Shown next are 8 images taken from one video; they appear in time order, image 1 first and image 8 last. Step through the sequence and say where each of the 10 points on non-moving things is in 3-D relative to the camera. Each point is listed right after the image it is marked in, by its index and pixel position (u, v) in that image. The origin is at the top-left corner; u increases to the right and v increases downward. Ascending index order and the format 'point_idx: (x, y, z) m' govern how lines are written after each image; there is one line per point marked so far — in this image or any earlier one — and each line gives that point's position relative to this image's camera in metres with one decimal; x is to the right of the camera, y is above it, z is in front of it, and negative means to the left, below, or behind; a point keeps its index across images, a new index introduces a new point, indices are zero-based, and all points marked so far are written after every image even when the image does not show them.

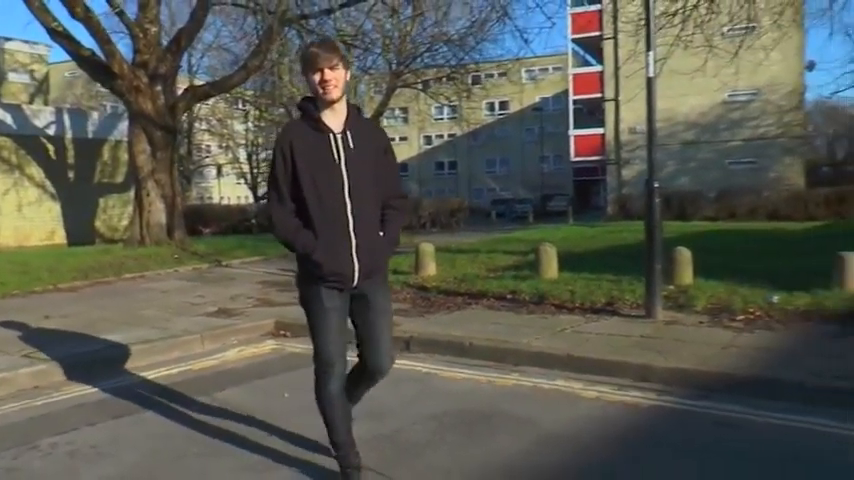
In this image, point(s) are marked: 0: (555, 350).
0: (+1.1, -1.0, +7.6) m
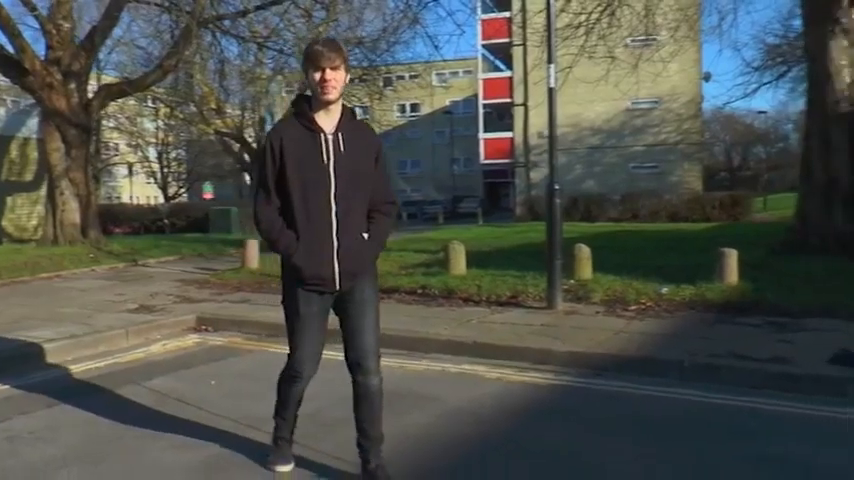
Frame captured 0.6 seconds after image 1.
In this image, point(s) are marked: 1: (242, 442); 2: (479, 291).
0: (+0.3, -0.9, +8.3) m
1: (-1.2, -1.3, +5.6) m
2: (+0.6, -0.6, +10.9) m
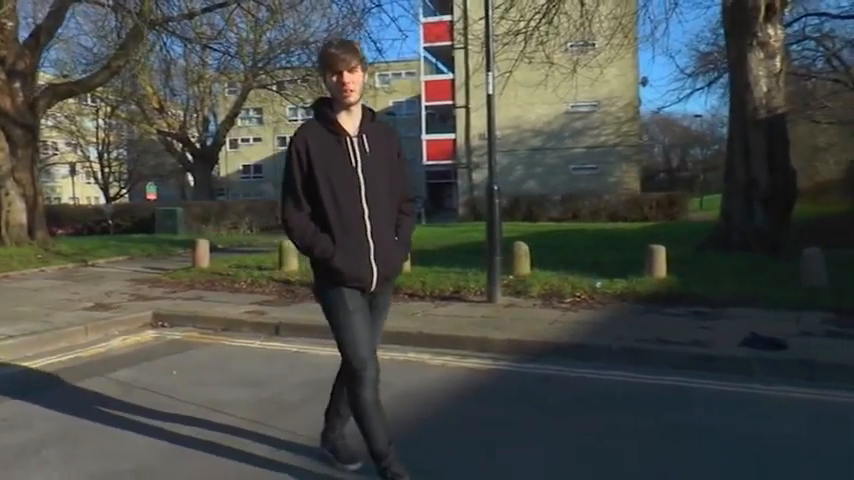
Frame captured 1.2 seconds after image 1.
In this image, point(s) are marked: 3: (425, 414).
0: (-0.2, -0.9, +8.9) m
1: (-1.5, -1.3, +6.1) m
2: (-0.1, -0.6, +11.5) m
3: (0.0, -1.2, +6.2) m
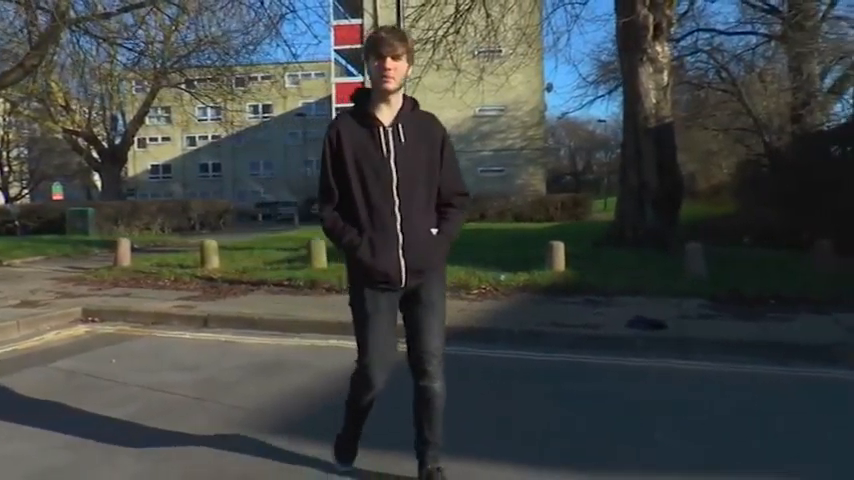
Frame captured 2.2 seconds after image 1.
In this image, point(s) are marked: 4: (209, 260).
0: (-1.1, -0.9, +9.7) m
1: (-2.1, -1.2, +6.8) m
2: (-1.2, -0.6, +12.3) m
3: (-0.6, -1.2, +7.0) m
4: (-3.6, -0.3, +14.5) m
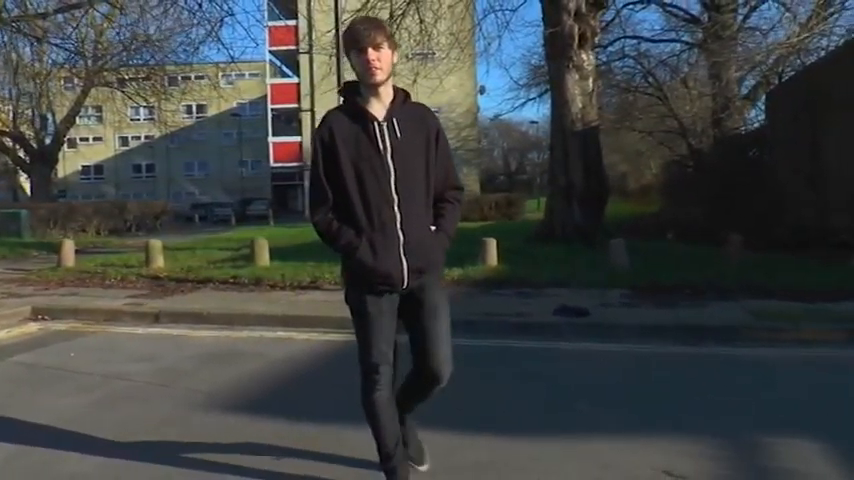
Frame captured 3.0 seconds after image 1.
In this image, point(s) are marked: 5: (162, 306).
0: (-1.8, -0.9, +10.2) m
1: (-2.6, -1.2, +7.3) m
2: (-2.1, -0.6, +12.8) m
3: (-1.1, -1.1, +7.6) m
4: (-4.6, -0.3, +14.8) m
5: (-3.4, -0.8, +11.1) m
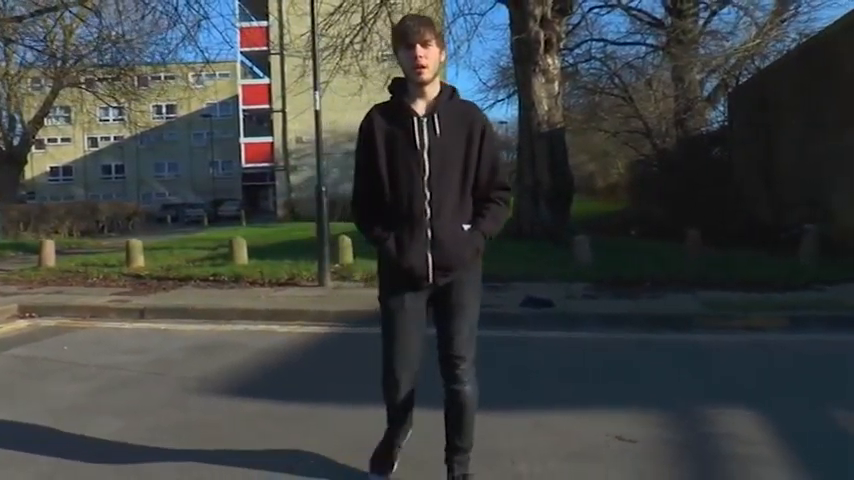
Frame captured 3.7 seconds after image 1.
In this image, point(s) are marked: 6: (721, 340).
0: (-2.1, -0.9, +10.8) m
1: (-2.8, -1.2, +7.8) m
2: (-2.5, -0.6, +13.3) m
3: (-1.3, -1.1, +8.2) m
4: (-5.1, -0.3, +15.2) m
5: (-3.7, -0.8, +11.5) m
6: (+2.9, -1.0, +8.6) m
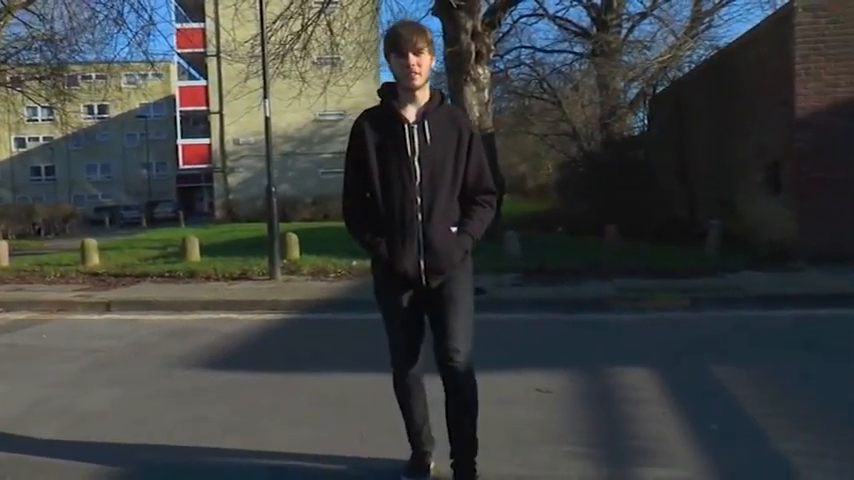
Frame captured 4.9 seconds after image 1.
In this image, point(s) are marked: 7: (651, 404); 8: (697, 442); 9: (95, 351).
0: (-2.8, -0.8, +11.7) m
1: (-3.3, -1.2, +8.7) m
2: (-3.5, -0.5, +14.3) m
3: (-1.9, -1.1, +9.2) m
4: (-6.2, -0.3, +16.0) m
5: (-4.5, -0.8, +12.4) m
6: (+2.3, -0.9, +10.0) m
7: (+1.6, -1.1, +6.1) m
8: (+1.6, -1.2, +5.3) m
9: (-3.4, -1.1, +8.9) m
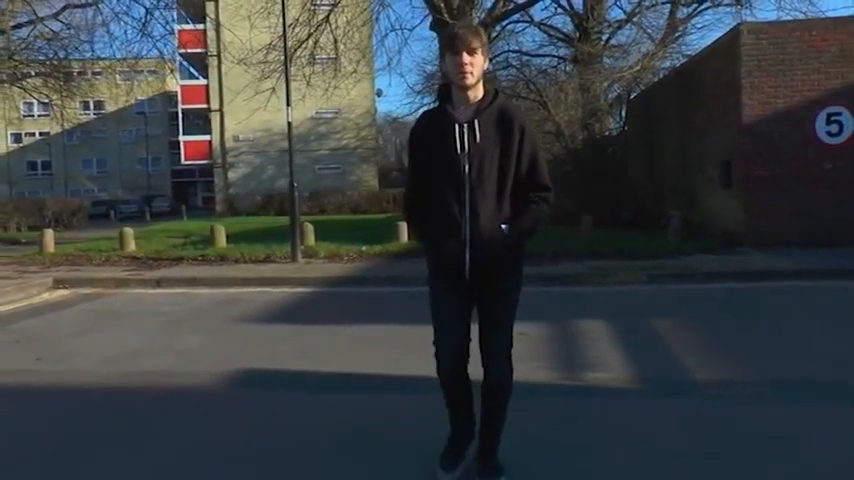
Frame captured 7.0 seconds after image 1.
0: (-2.8, -0.6, +13.9) m
1: (-3.3, -1.0, +10.9) m
2: (-3.5, -0.3, +16.4) m
3: (-1.8, -0.9, +11.4) m
4: (-6.2, -0.1, +18.1) m
5: (-4.5, -0.6, +14.5) m
6: (+2.4, -0.7, +12.2) m
7: (+1.7, -1.0, +8.3) m
8: (+1.8, -1.0, +7.5) m
9: (-3.3, -0.9, +11.0) m
